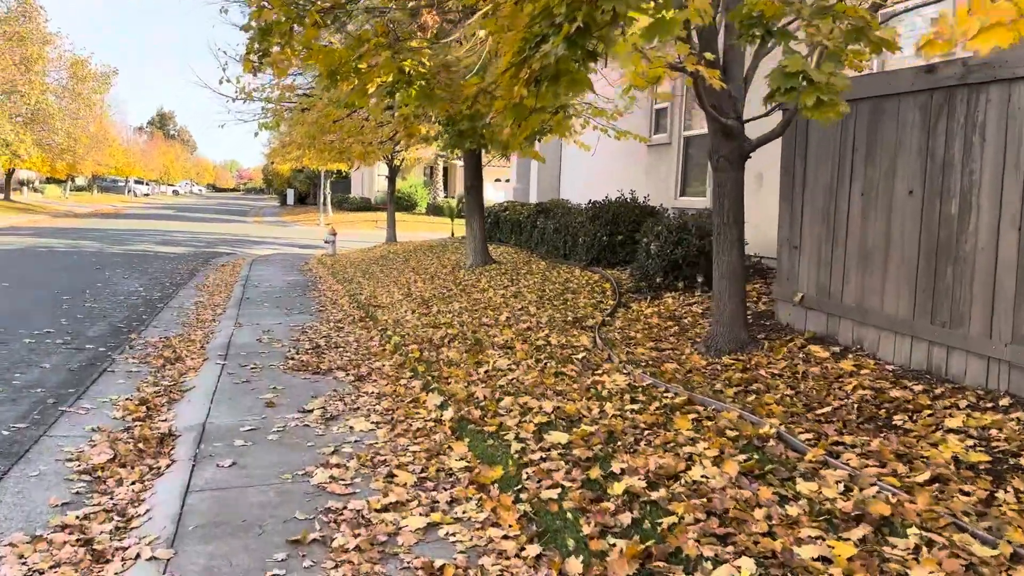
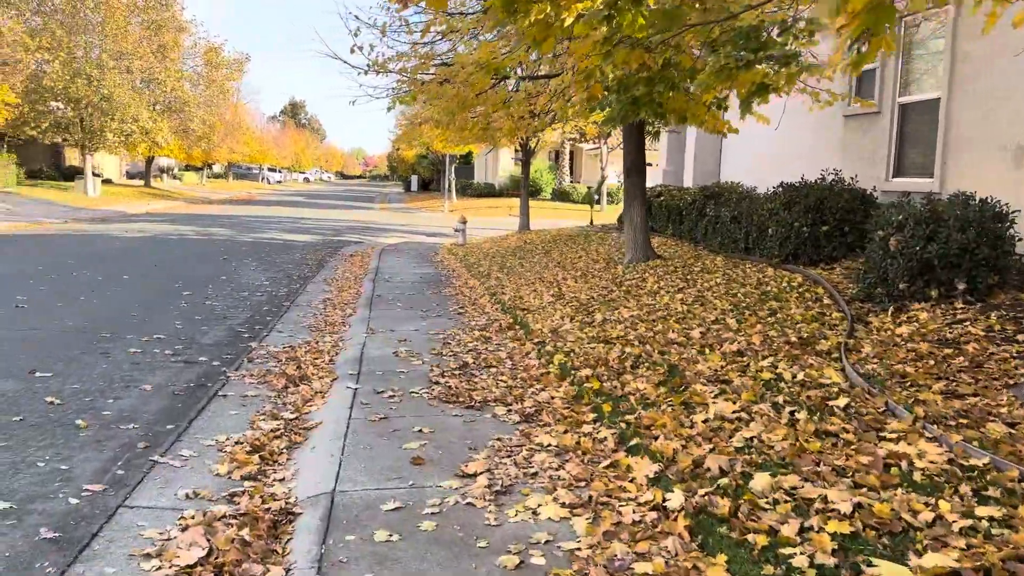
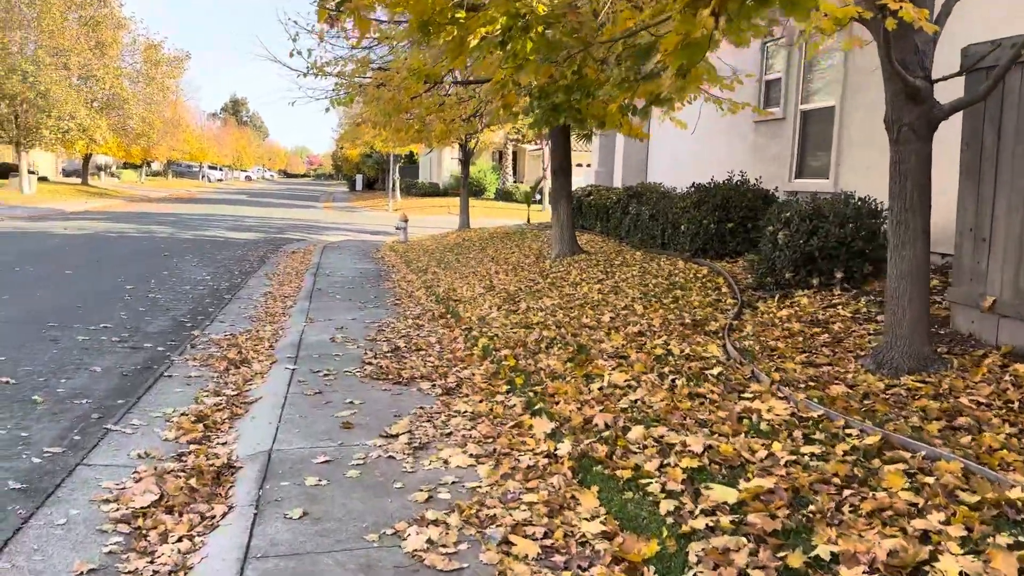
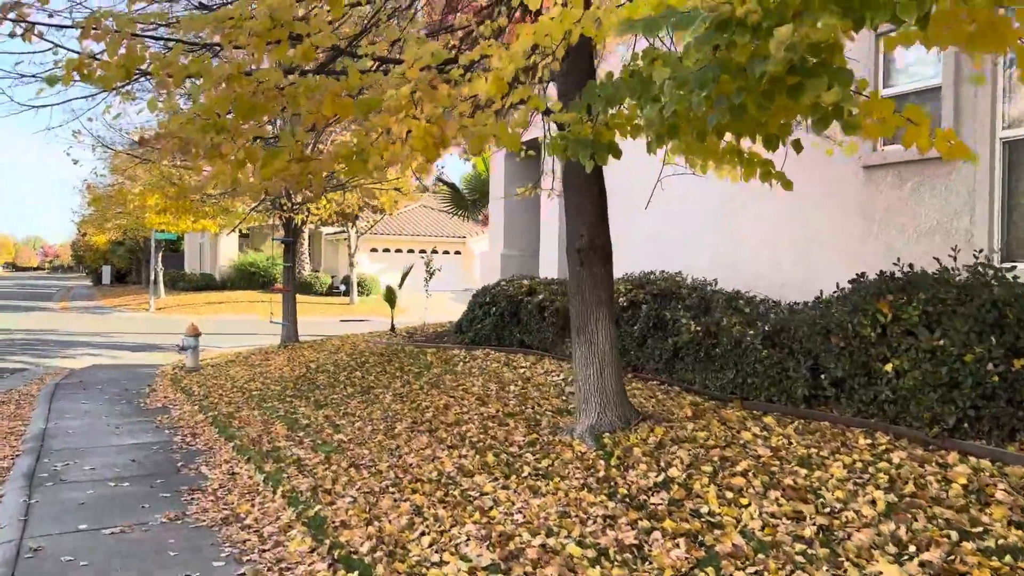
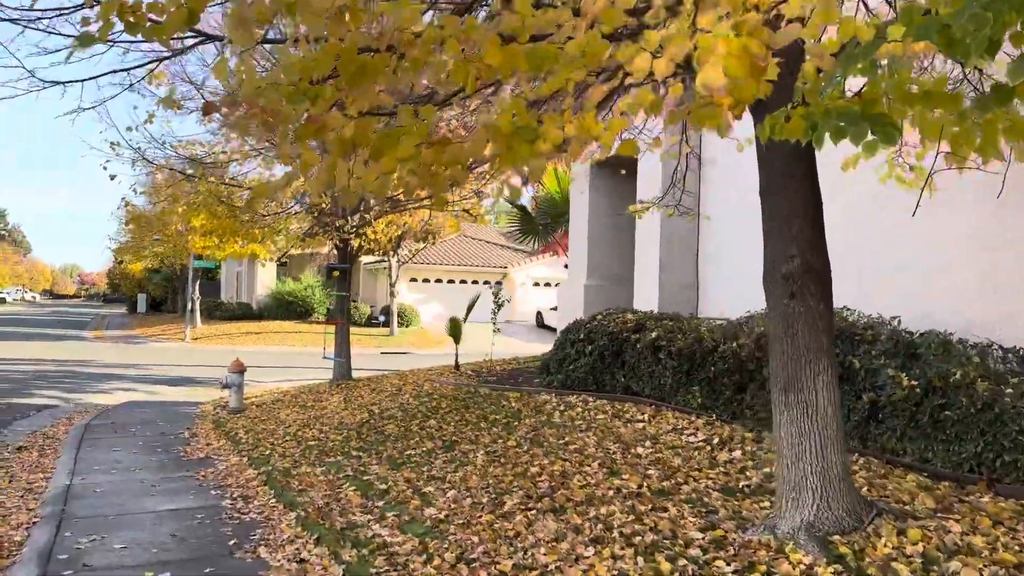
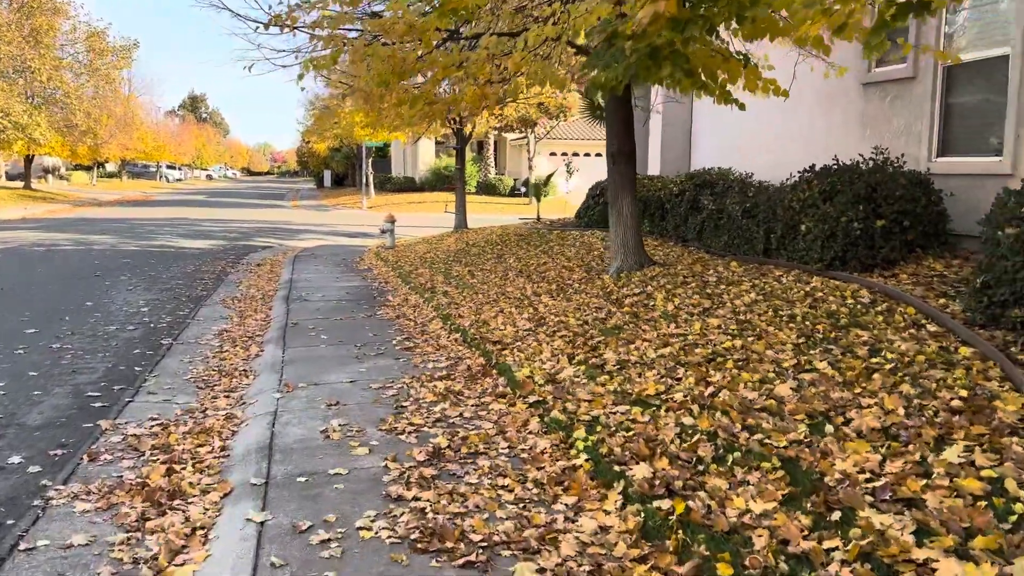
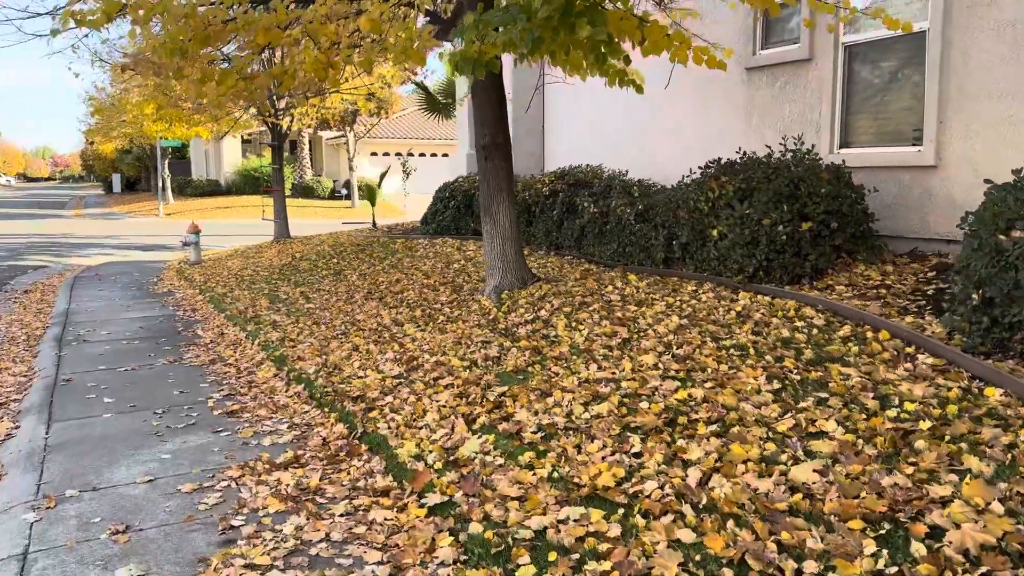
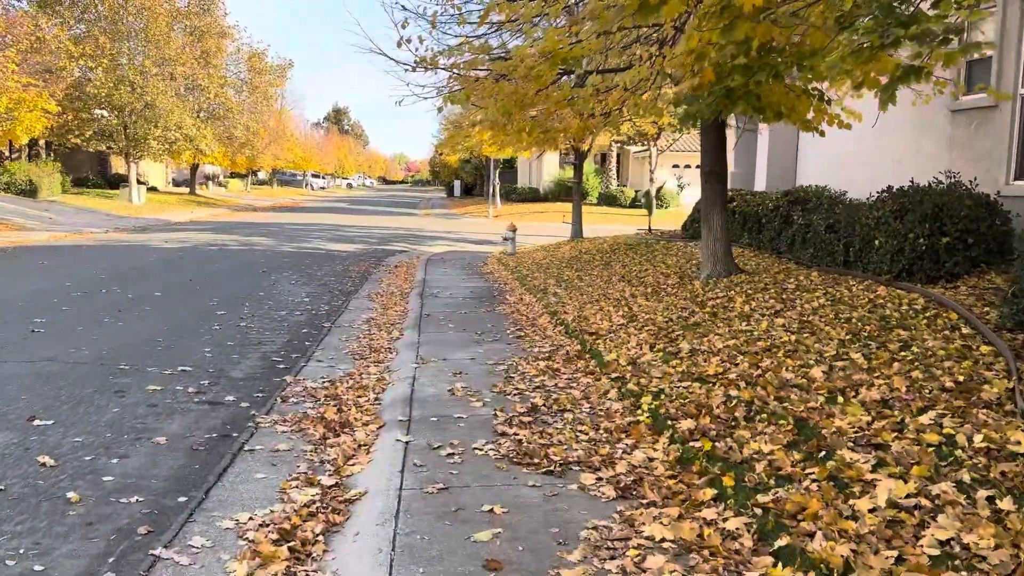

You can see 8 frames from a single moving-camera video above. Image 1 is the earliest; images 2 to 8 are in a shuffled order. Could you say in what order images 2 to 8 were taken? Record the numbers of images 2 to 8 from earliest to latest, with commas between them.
3, 2, 8, 6, 7, 4, 5
